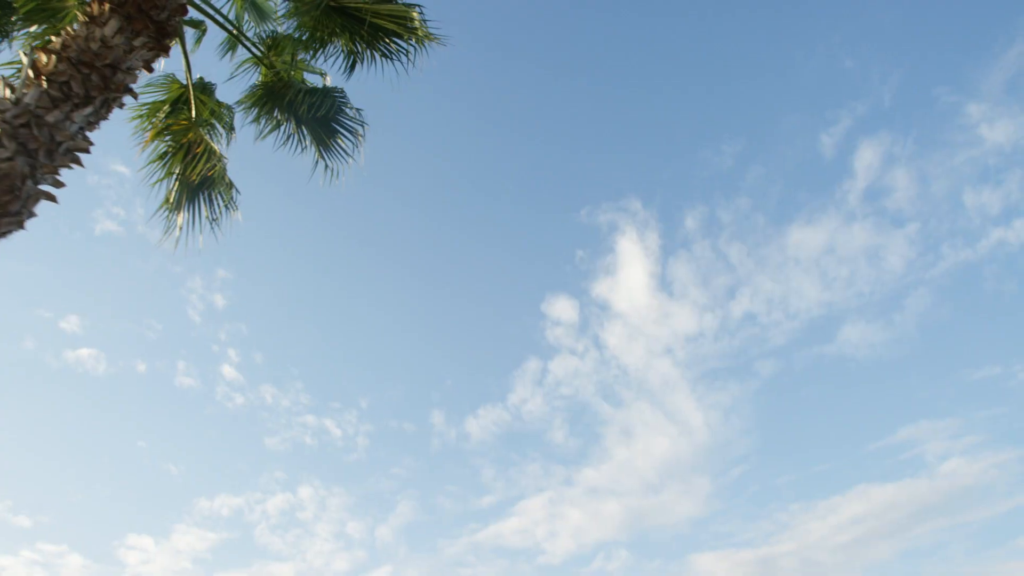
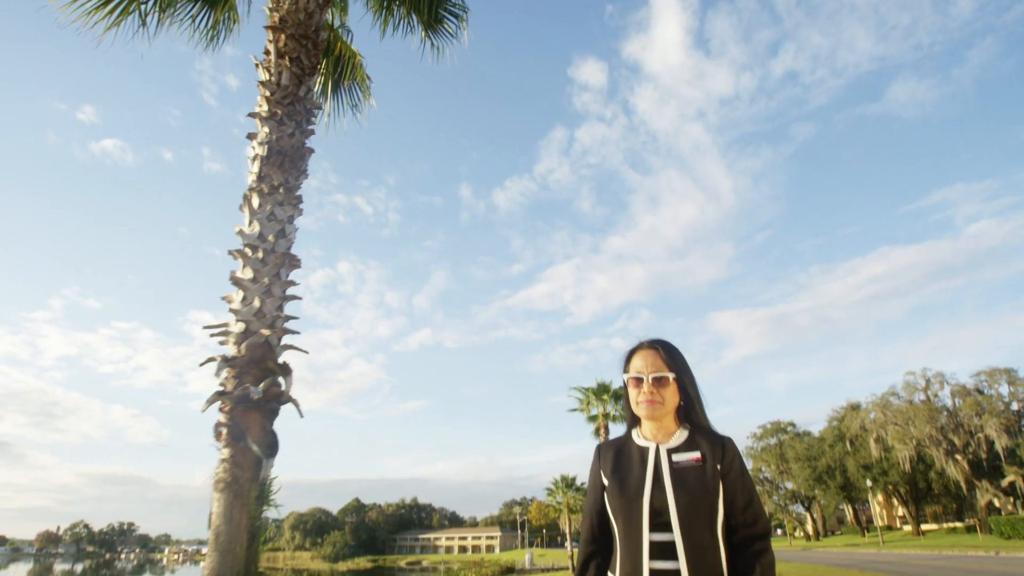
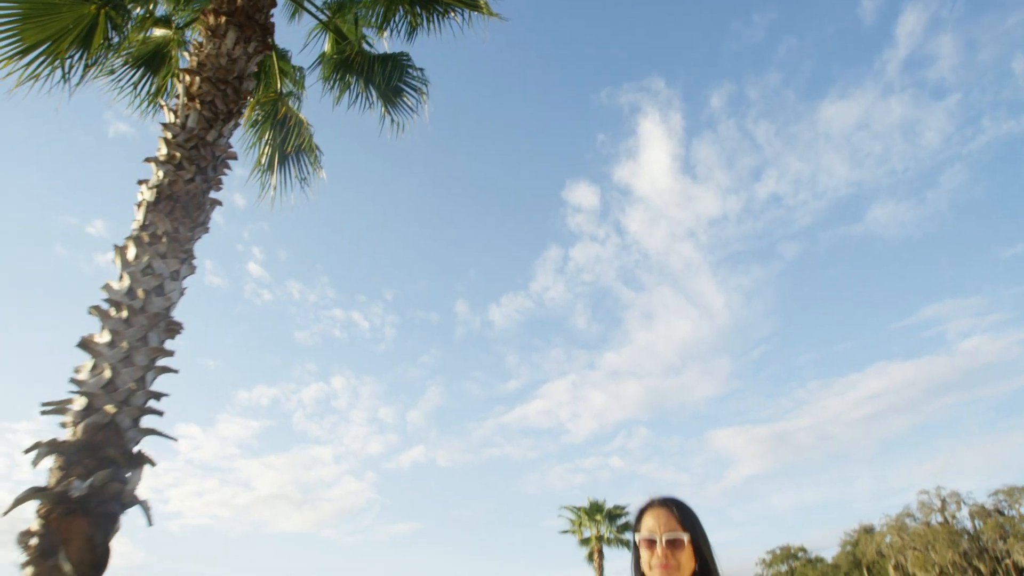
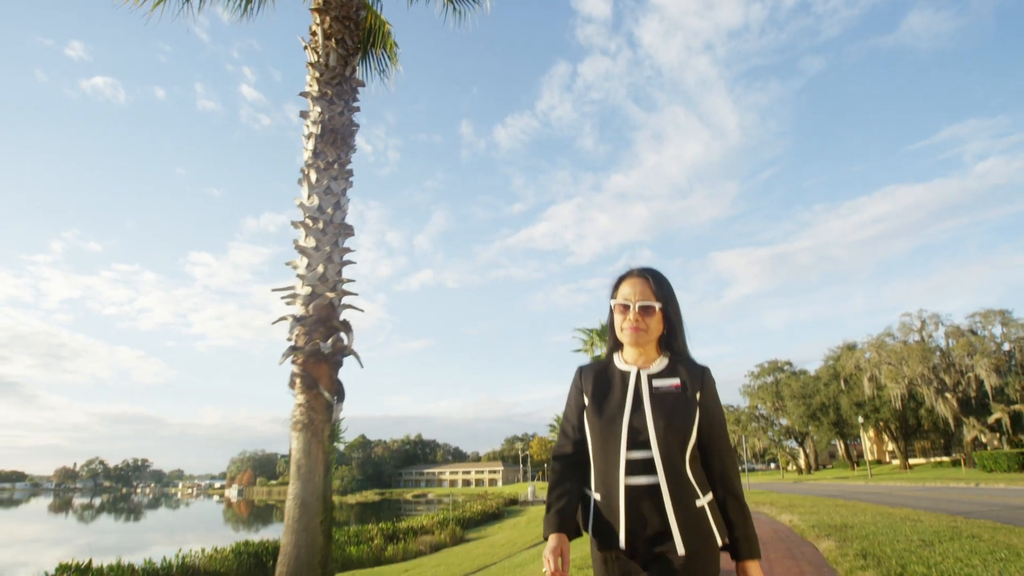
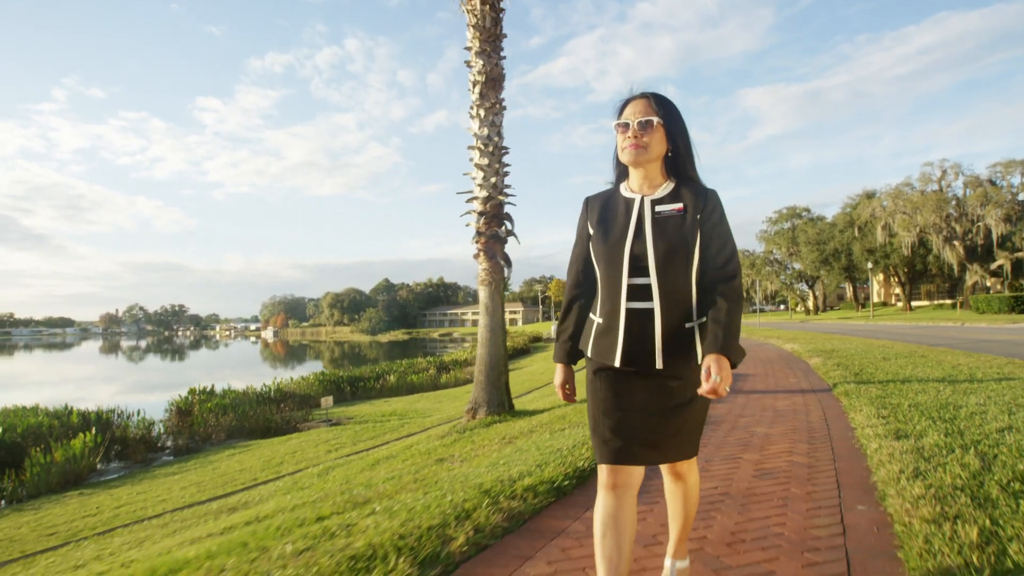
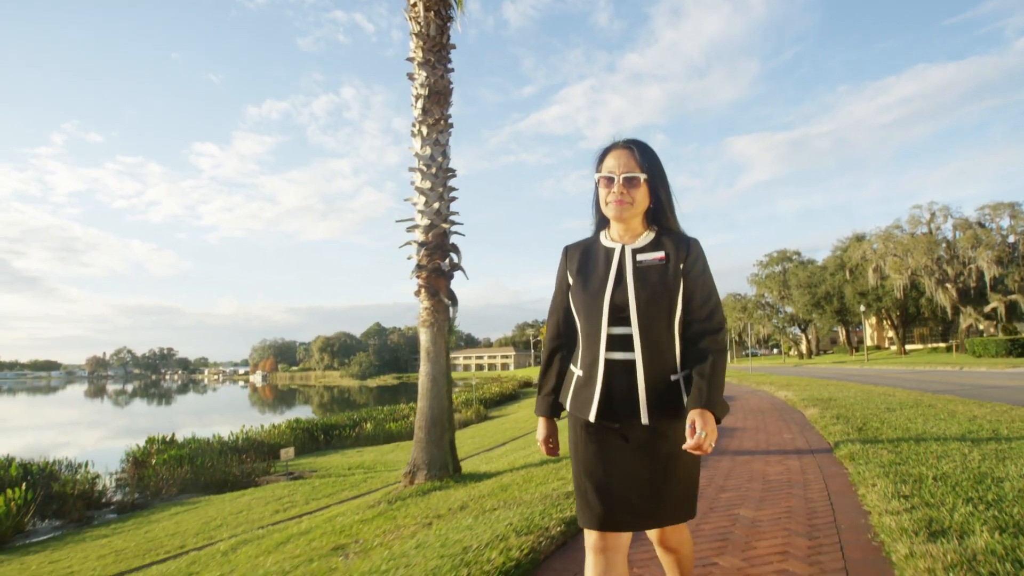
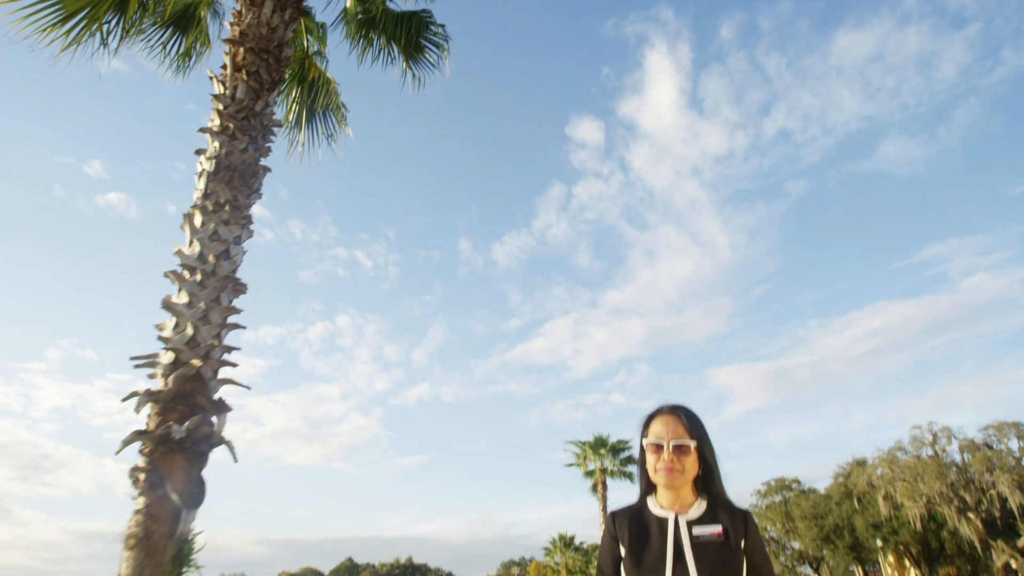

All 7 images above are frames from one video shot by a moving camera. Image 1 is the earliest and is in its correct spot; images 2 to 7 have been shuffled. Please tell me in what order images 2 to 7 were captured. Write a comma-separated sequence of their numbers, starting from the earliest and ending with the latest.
3, 7, 2, 4, 6, 5
